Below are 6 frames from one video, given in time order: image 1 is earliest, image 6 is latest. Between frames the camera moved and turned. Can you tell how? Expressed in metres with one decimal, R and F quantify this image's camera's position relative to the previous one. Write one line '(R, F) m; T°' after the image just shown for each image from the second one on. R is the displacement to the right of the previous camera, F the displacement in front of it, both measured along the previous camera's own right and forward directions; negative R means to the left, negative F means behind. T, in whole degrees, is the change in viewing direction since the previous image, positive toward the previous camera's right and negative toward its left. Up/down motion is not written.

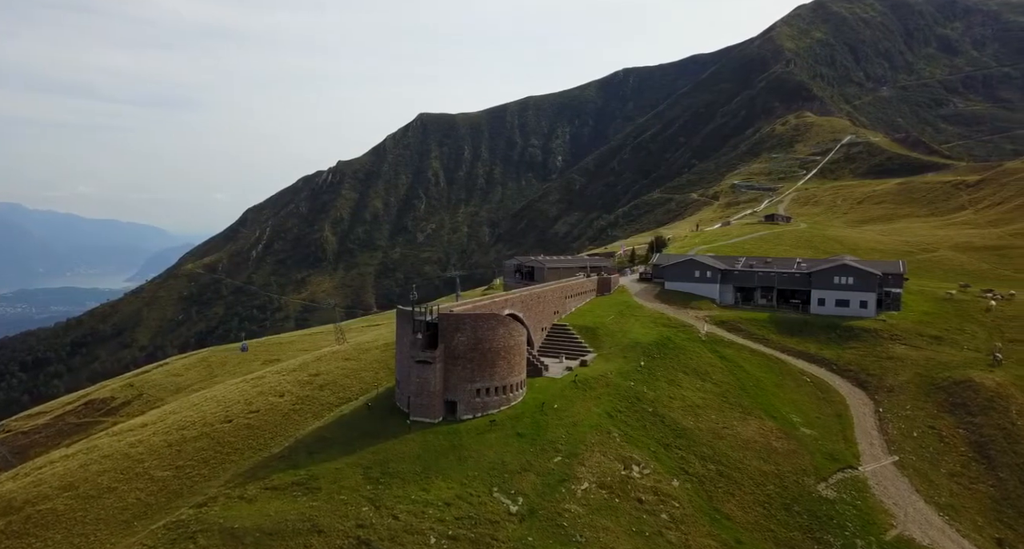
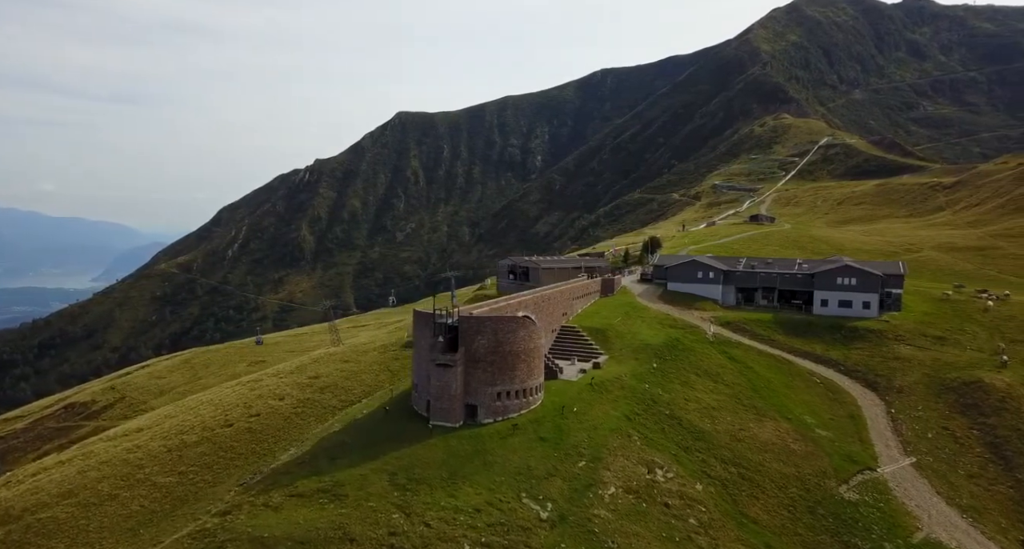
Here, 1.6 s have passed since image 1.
(-1.7, +0.5) m; +1°
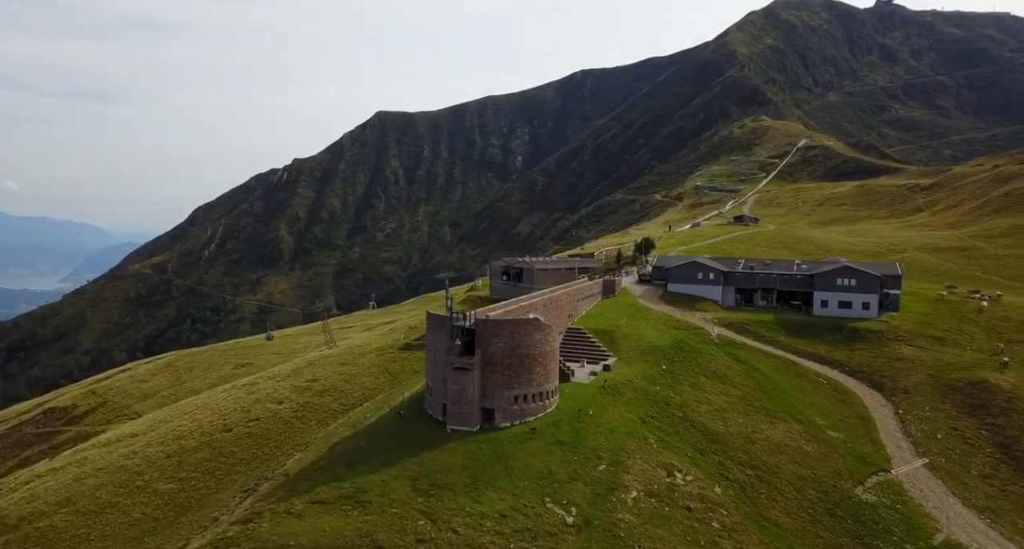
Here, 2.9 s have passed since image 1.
(-1.4, +0.4) m; +1°
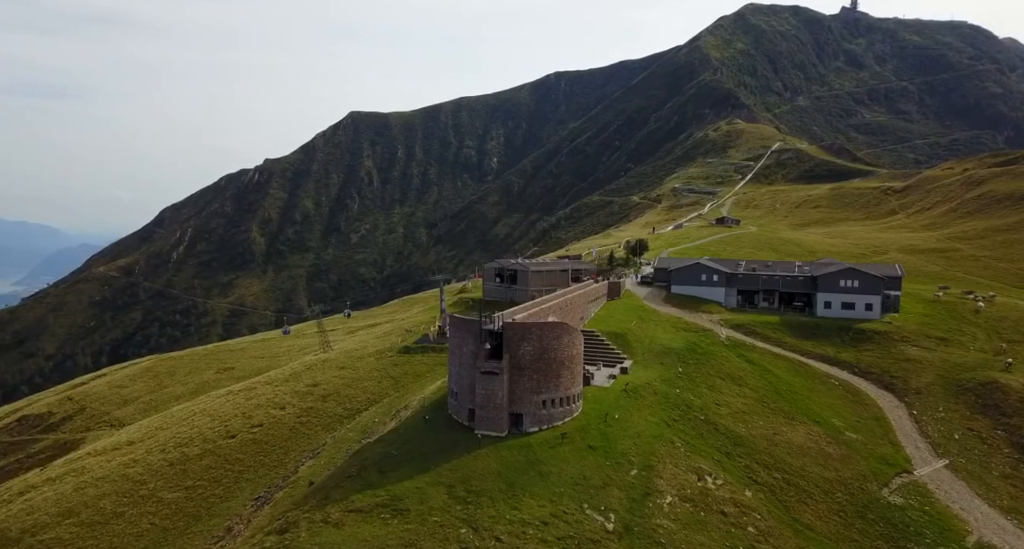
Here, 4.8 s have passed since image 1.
(-2.0, +0.5) m; +1°
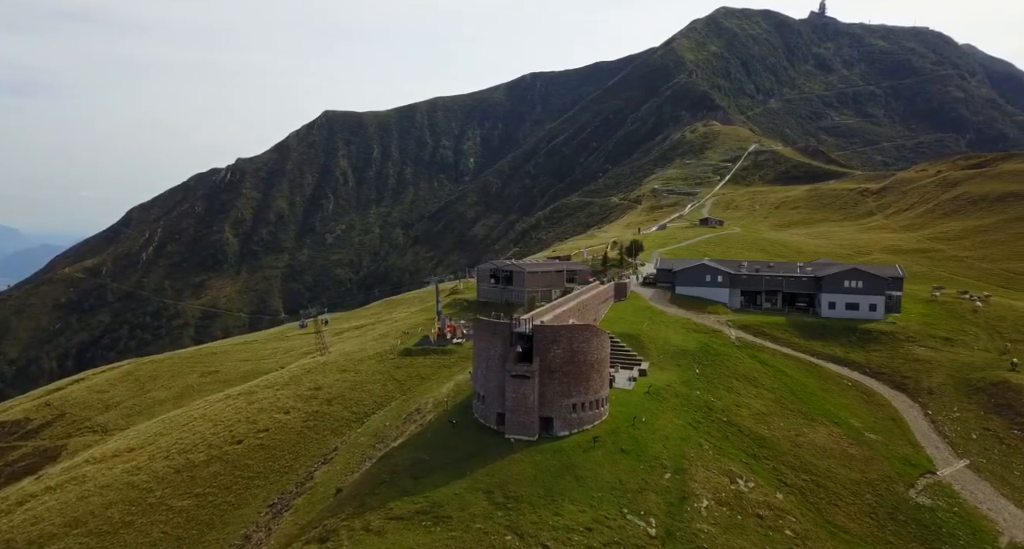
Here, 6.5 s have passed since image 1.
(-2.0, +0.4) m; +1°
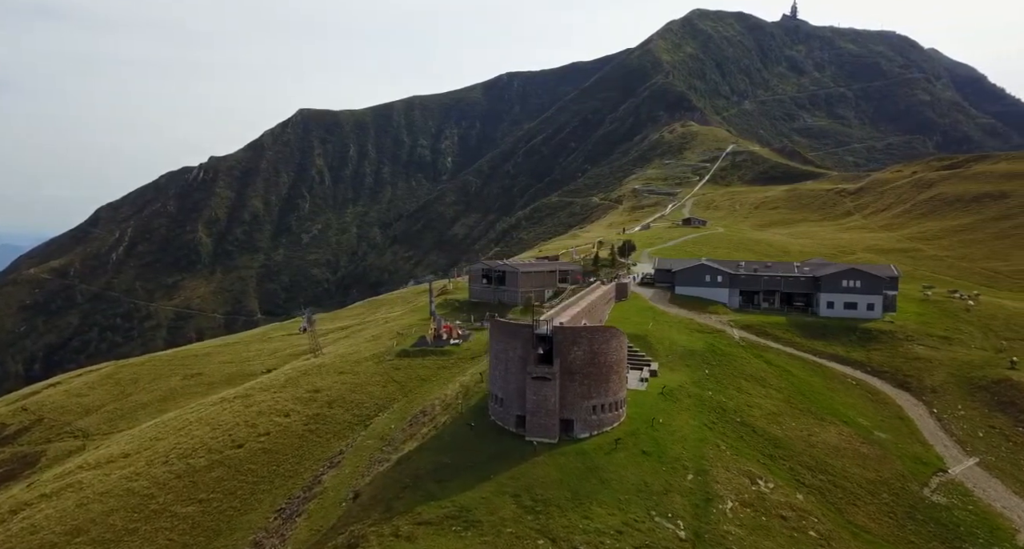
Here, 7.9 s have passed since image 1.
(-1.6, +0.3) m; +1°
